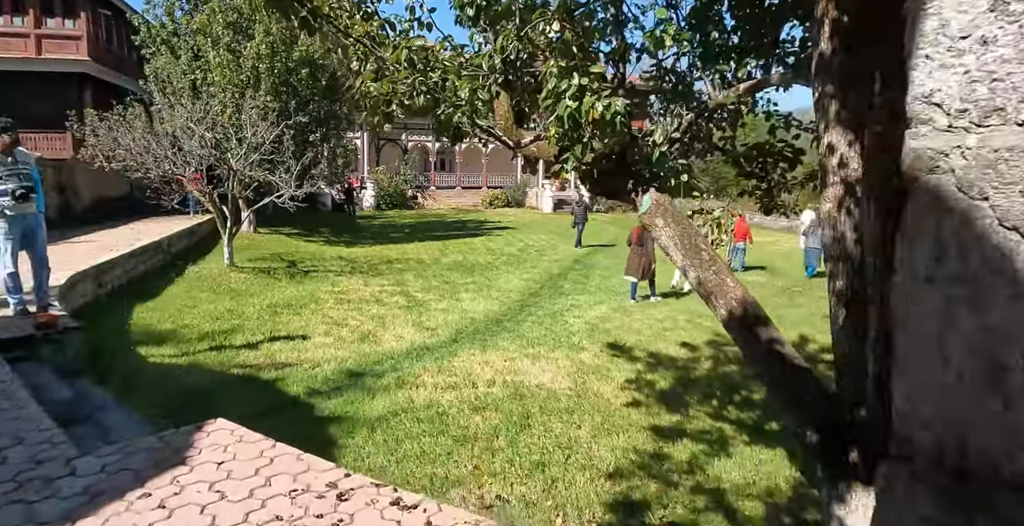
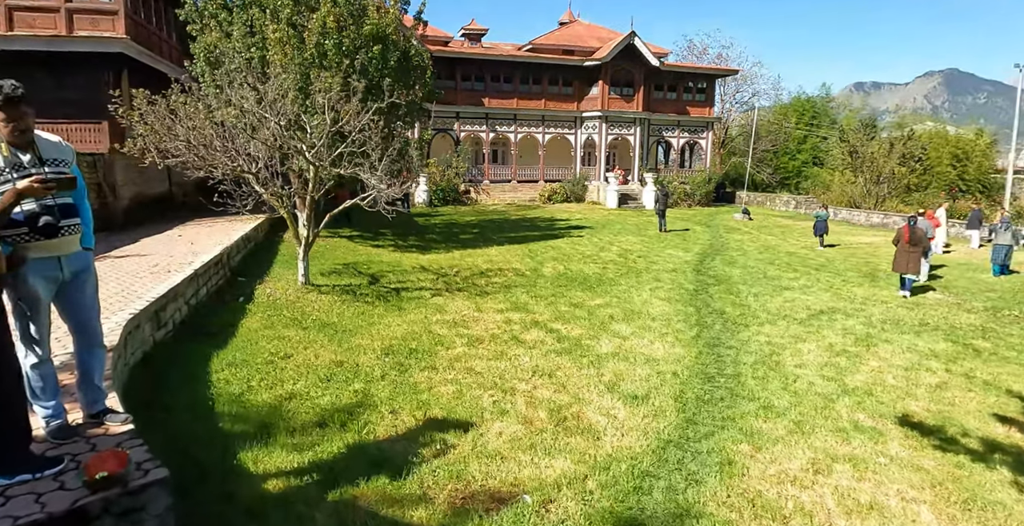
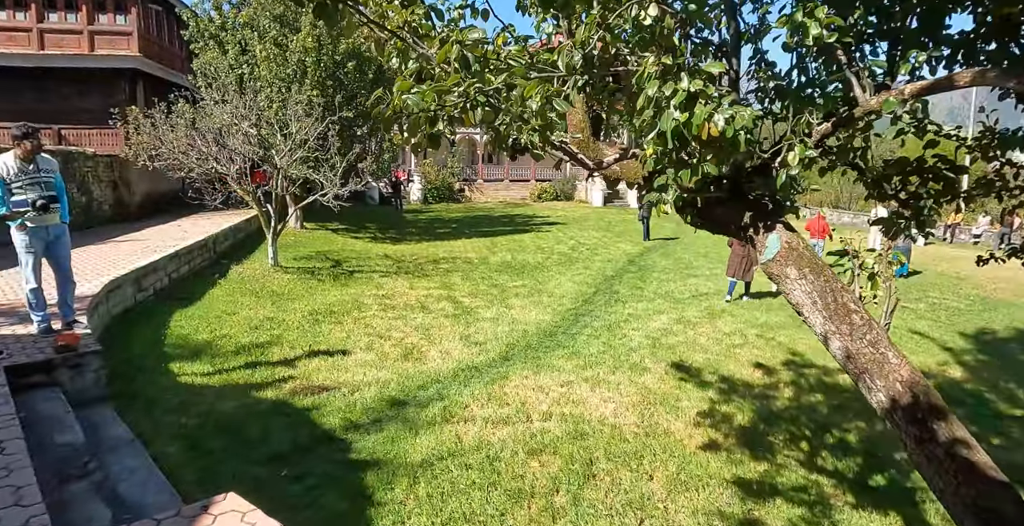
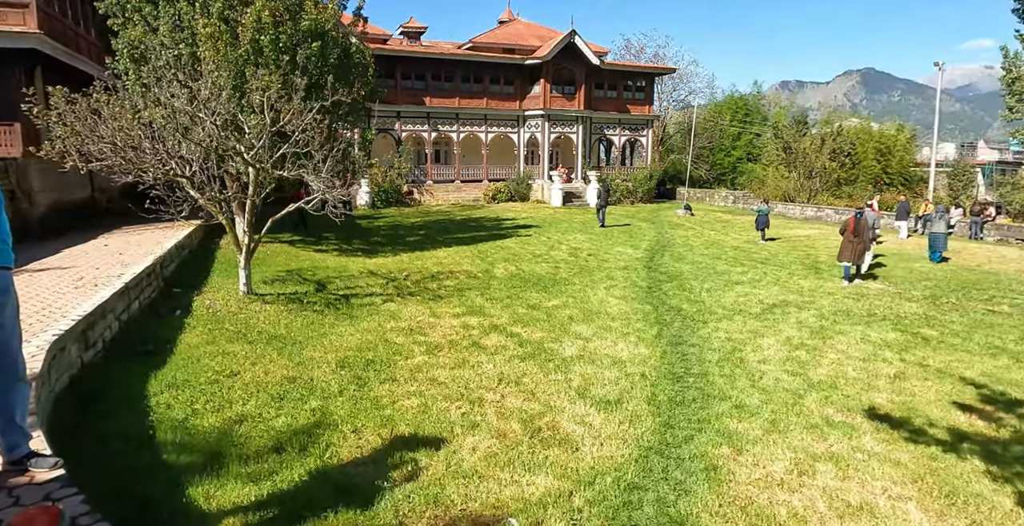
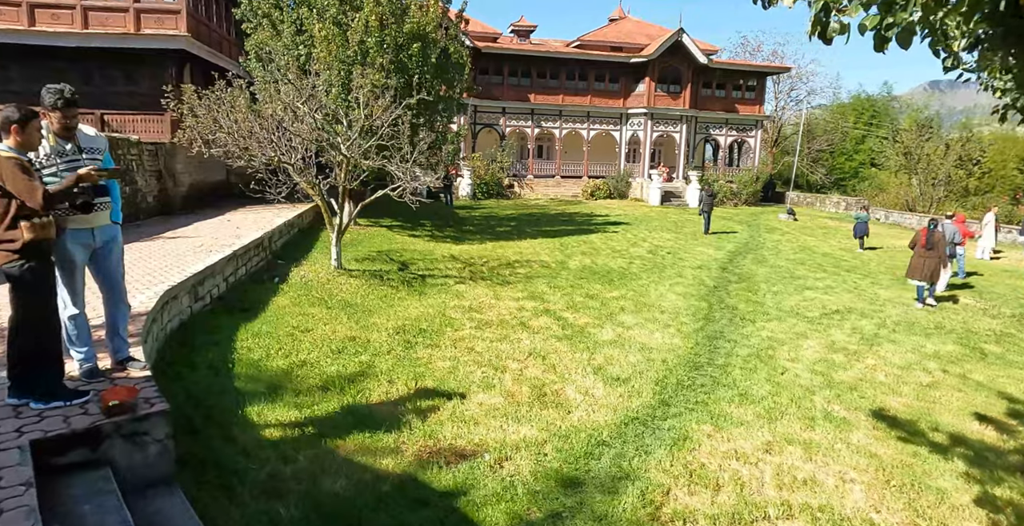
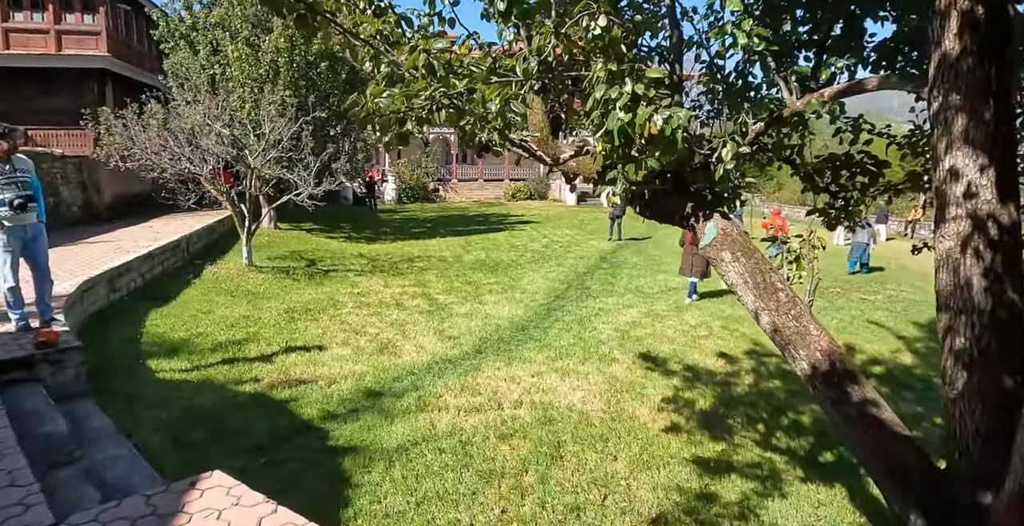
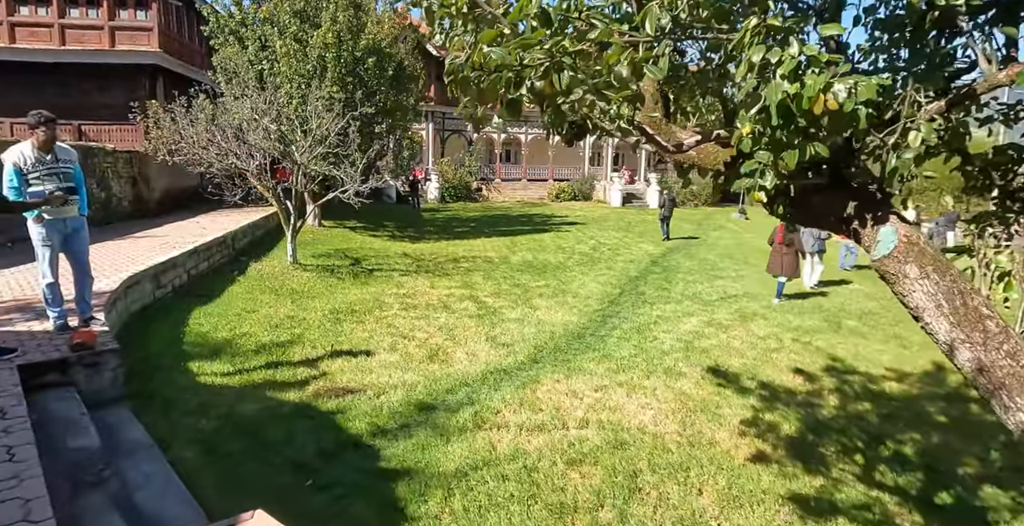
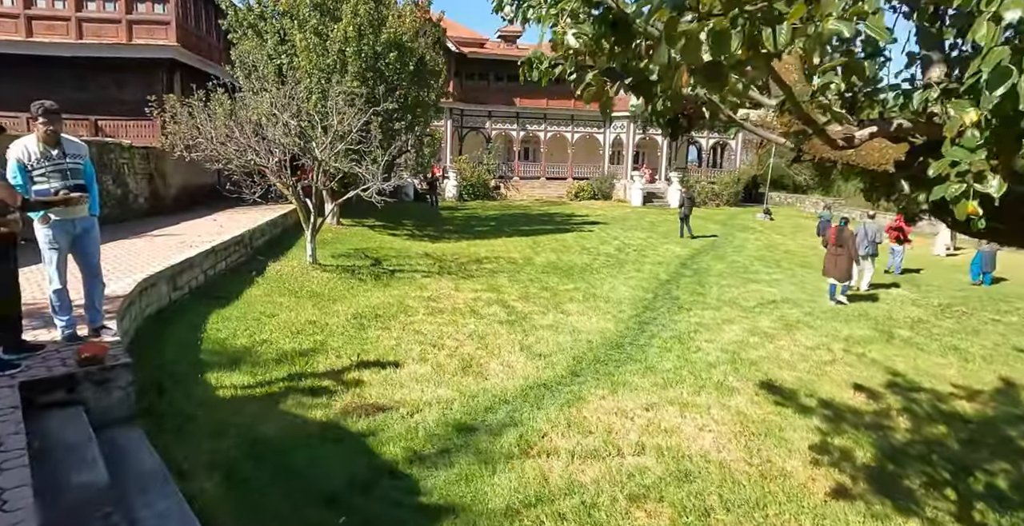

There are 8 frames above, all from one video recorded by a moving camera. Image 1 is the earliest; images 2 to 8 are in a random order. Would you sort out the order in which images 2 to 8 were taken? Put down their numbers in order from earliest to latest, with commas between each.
6, 3, 7, 8, 5, 2, 4
